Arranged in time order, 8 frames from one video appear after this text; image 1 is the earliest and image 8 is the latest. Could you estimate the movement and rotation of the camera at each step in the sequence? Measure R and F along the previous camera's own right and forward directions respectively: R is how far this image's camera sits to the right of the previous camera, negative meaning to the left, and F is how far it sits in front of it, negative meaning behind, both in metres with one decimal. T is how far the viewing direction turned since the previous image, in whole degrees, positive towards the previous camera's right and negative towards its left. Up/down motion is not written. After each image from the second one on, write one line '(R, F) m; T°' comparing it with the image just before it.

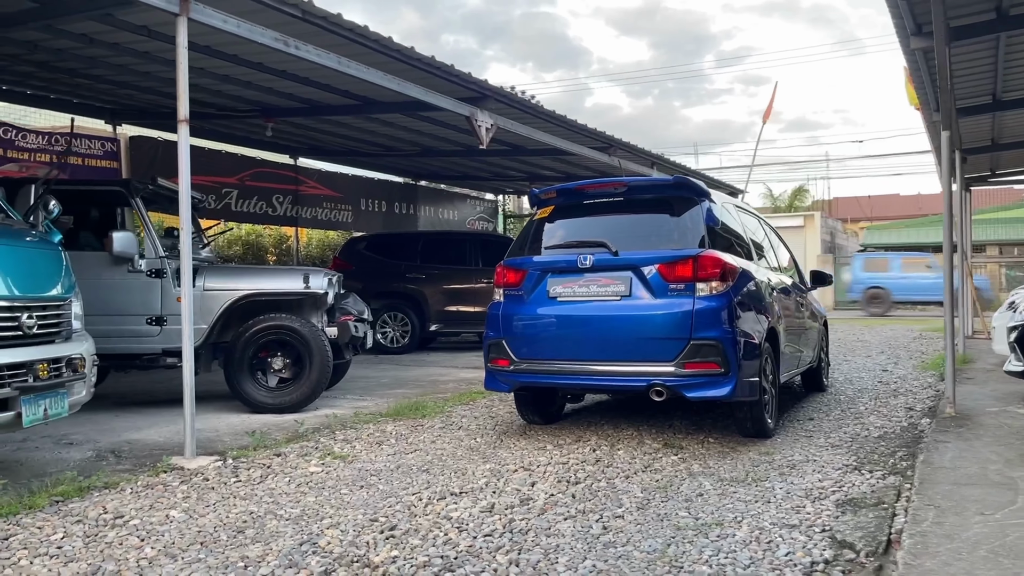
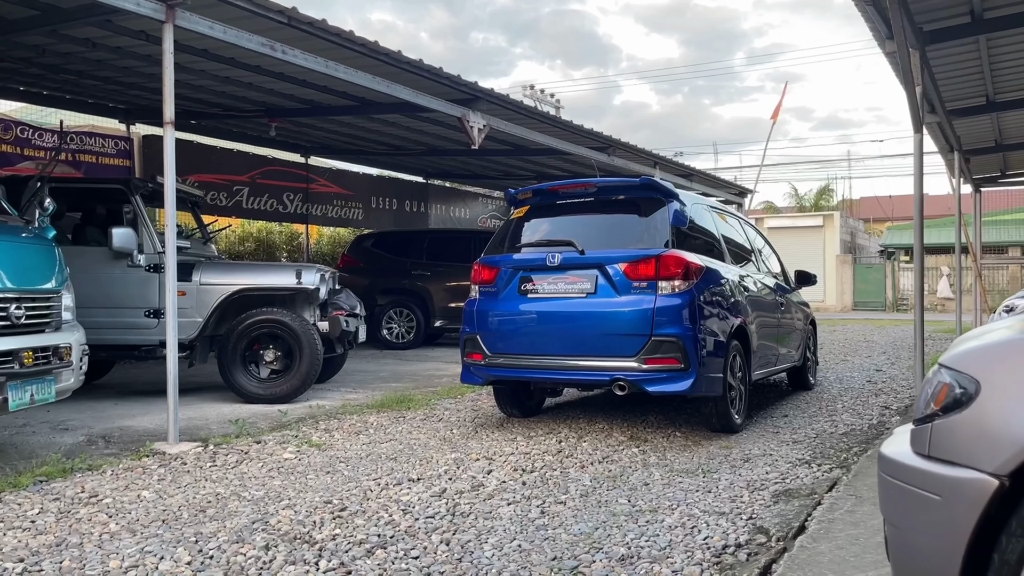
(+0.4, -0.2) m; -2°
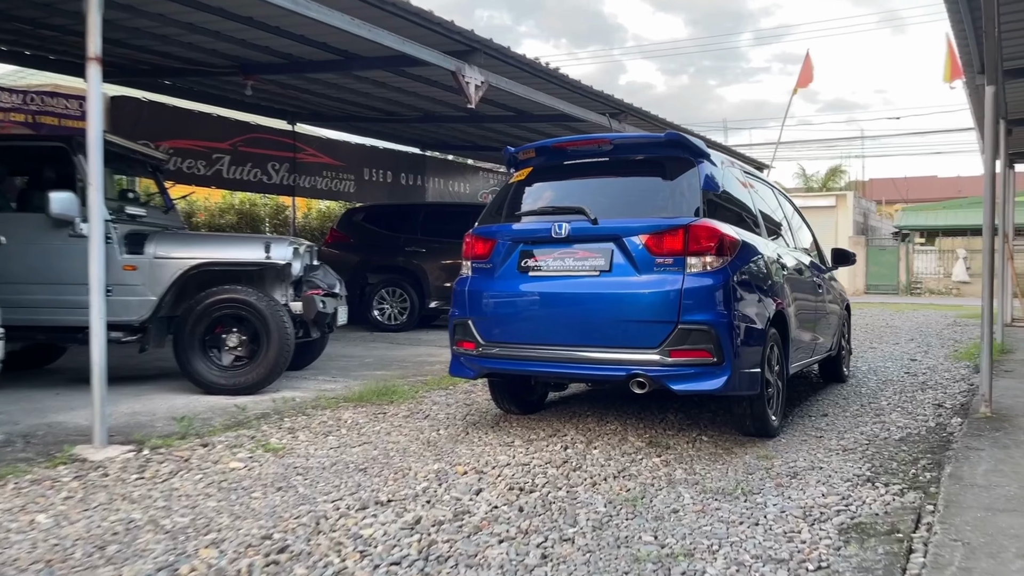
(0.0, +0.9) m; 0°
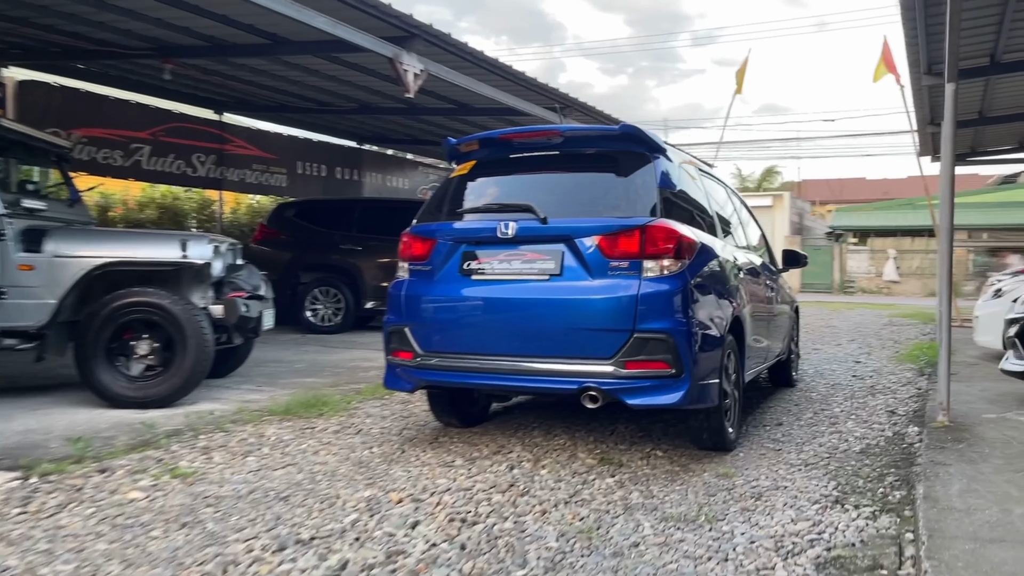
(0.0, +0.4) m; +4°
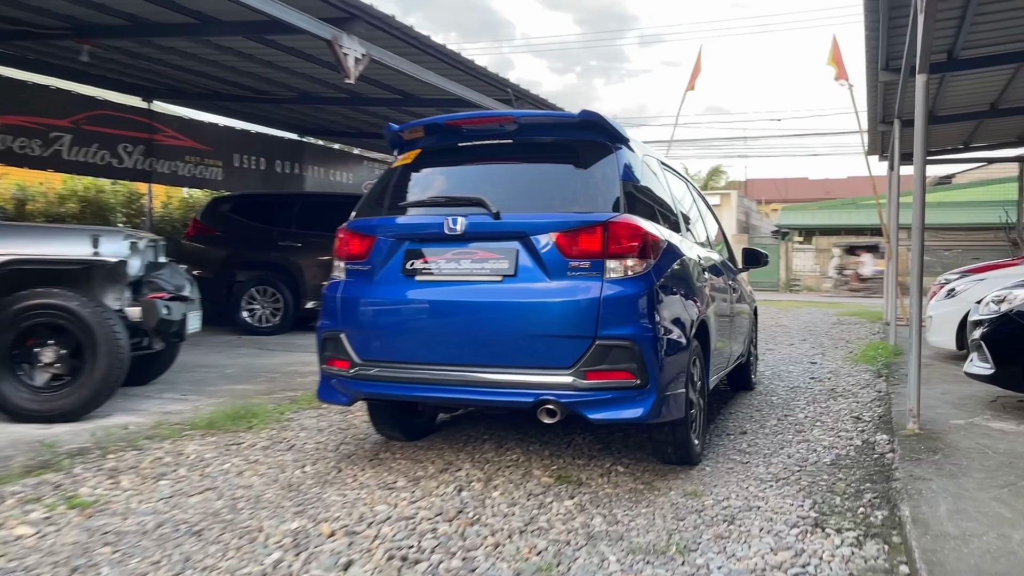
(0.0, +0.4) m; +4°
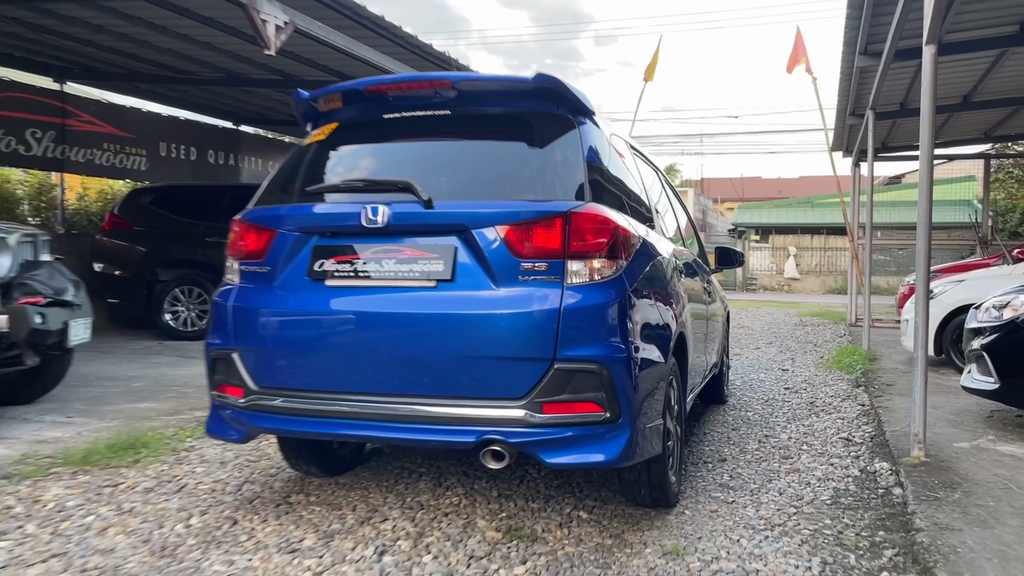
(+0.1, +0.8) m; +3°
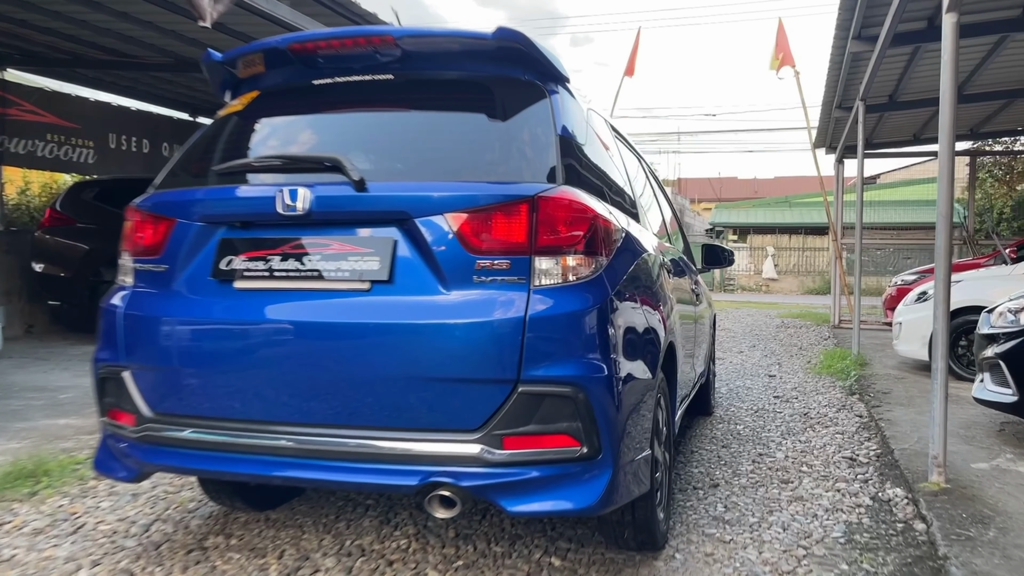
(+0.1, +0.6) m; +2°
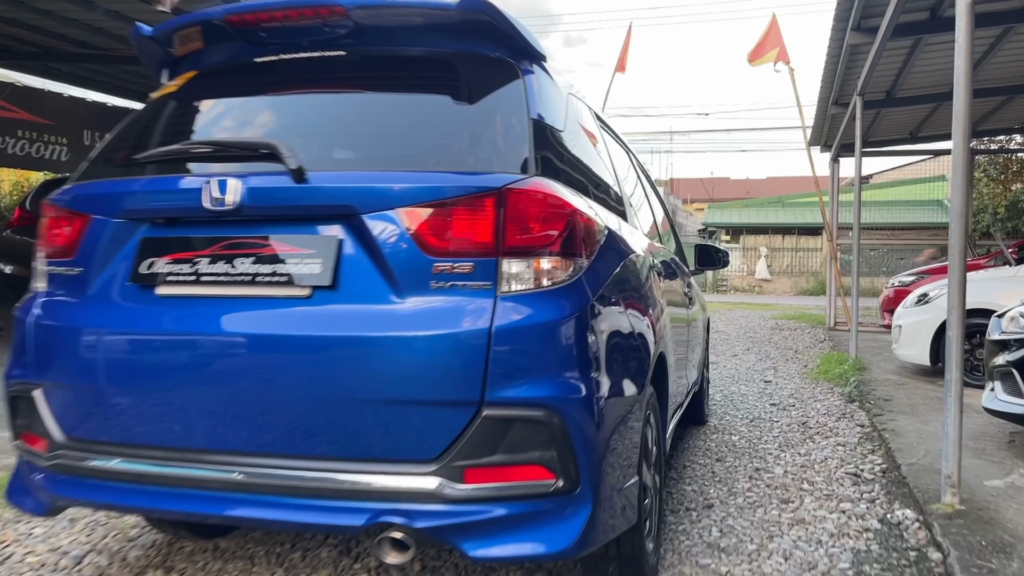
(+0.1, +0.3) m; 0°
